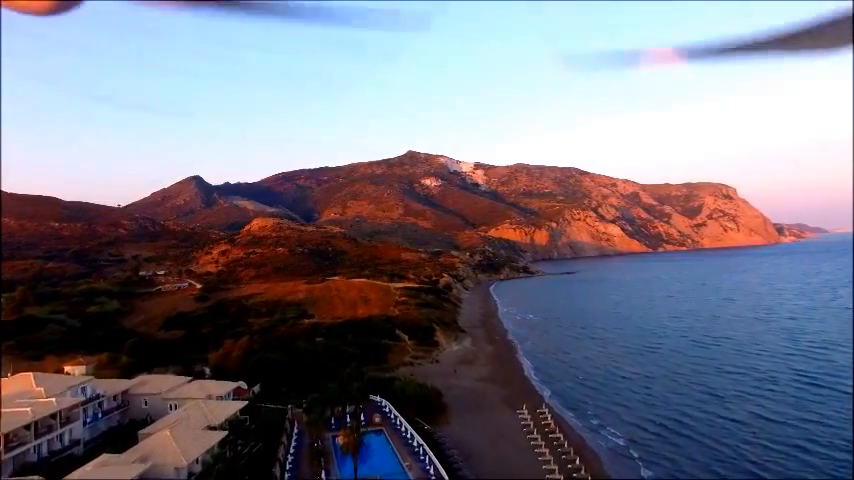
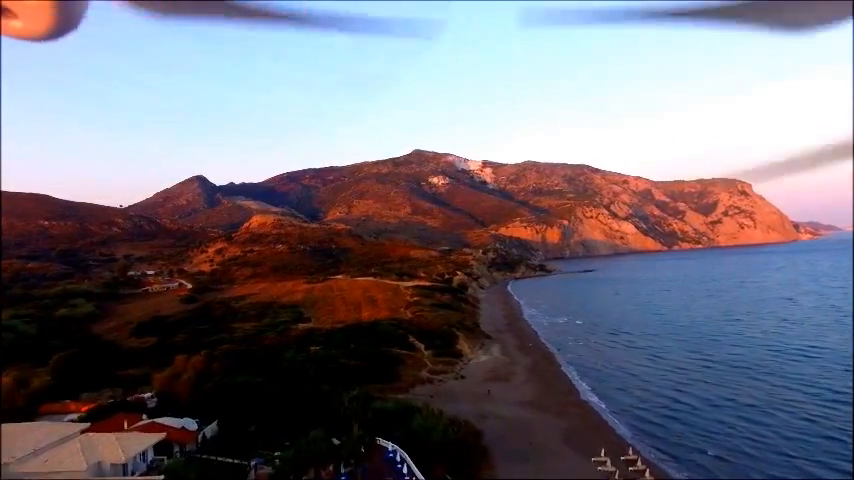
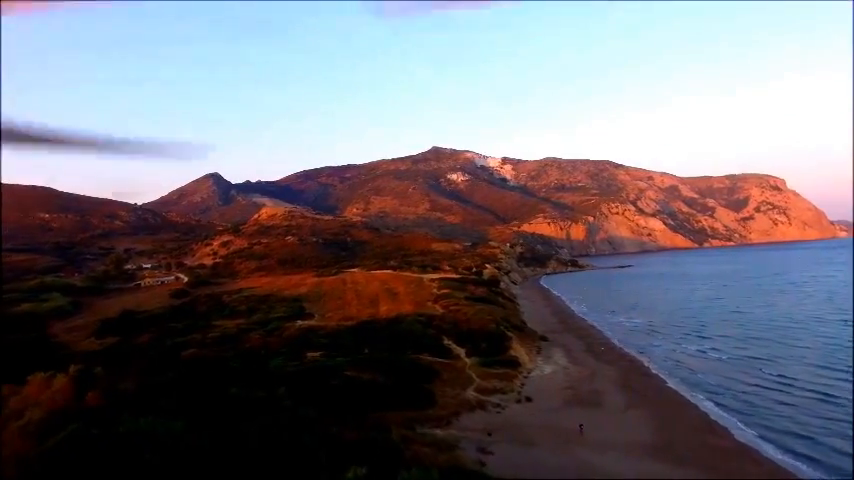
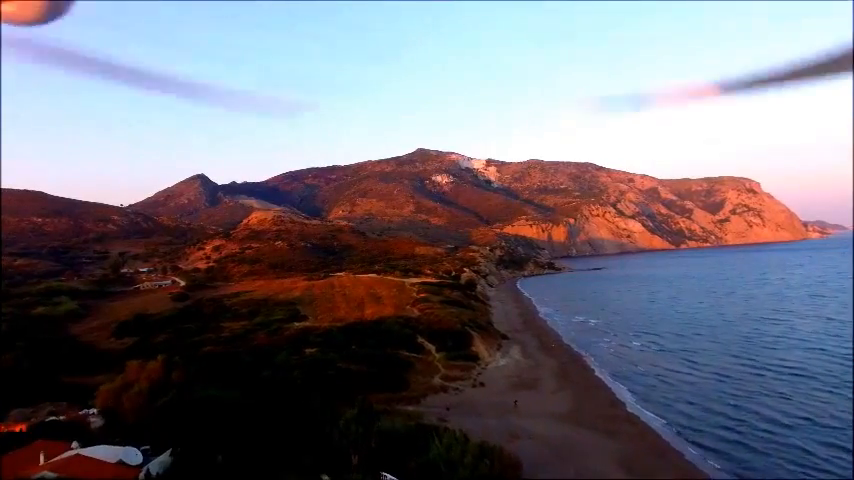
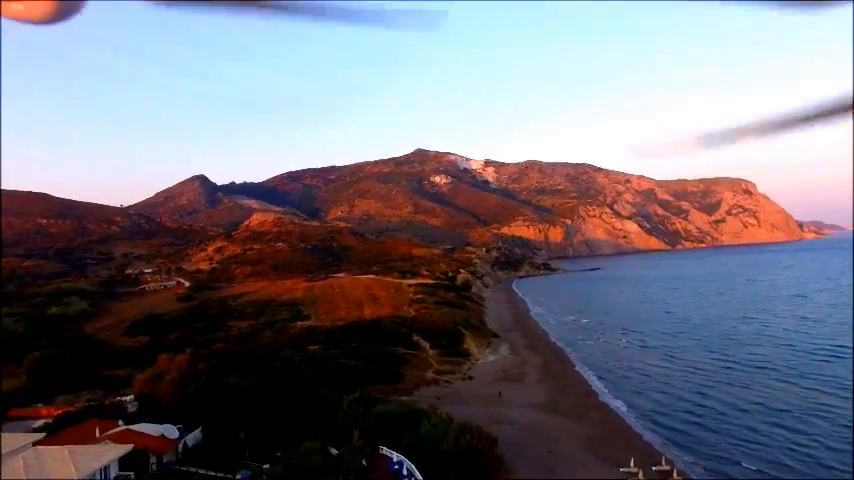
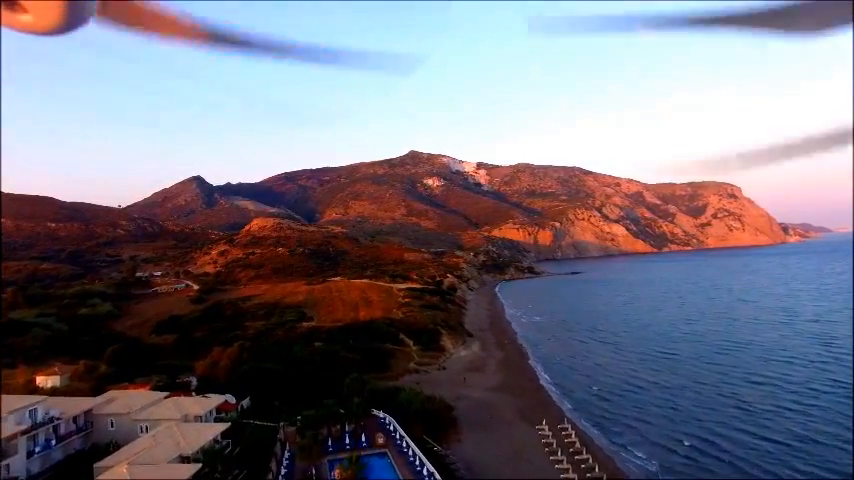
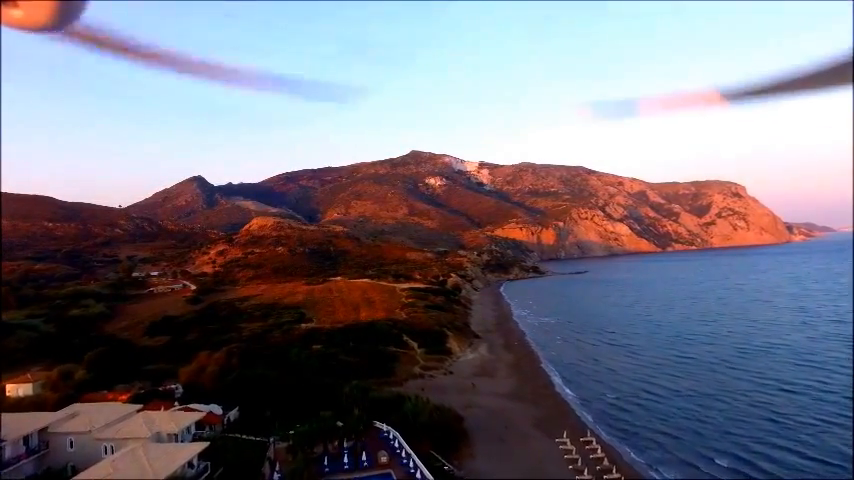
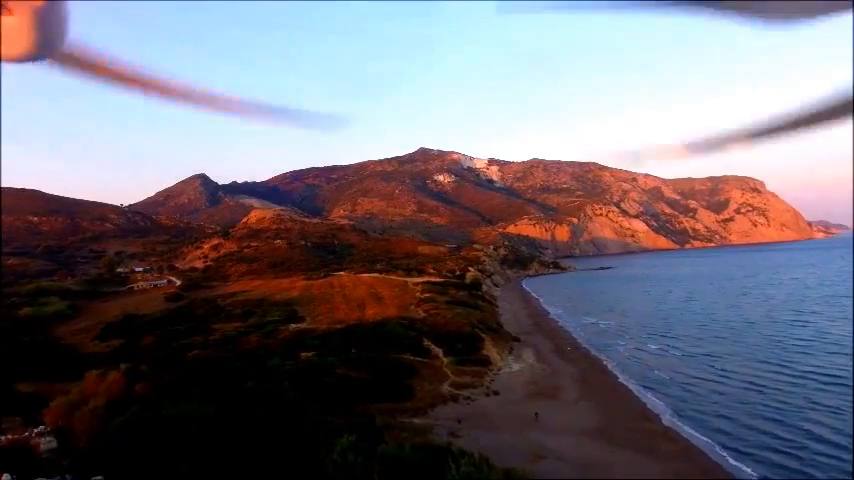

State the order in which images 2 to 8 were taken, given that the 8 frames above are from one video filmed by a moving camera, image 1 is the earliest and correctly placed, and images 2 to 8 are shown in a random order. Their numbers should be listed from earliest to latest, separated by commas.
6, 7, 2, 5, 4, 8, 3
